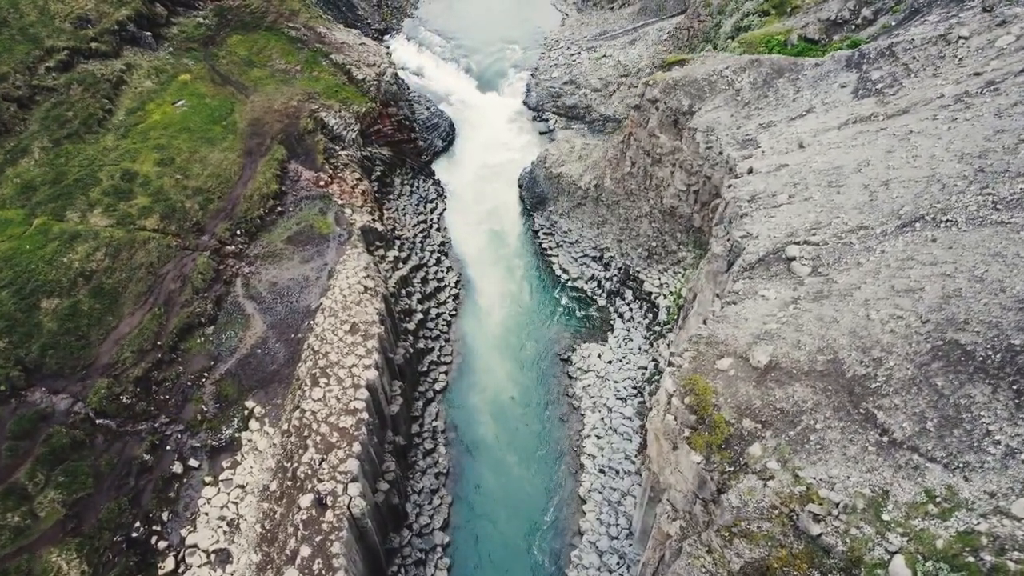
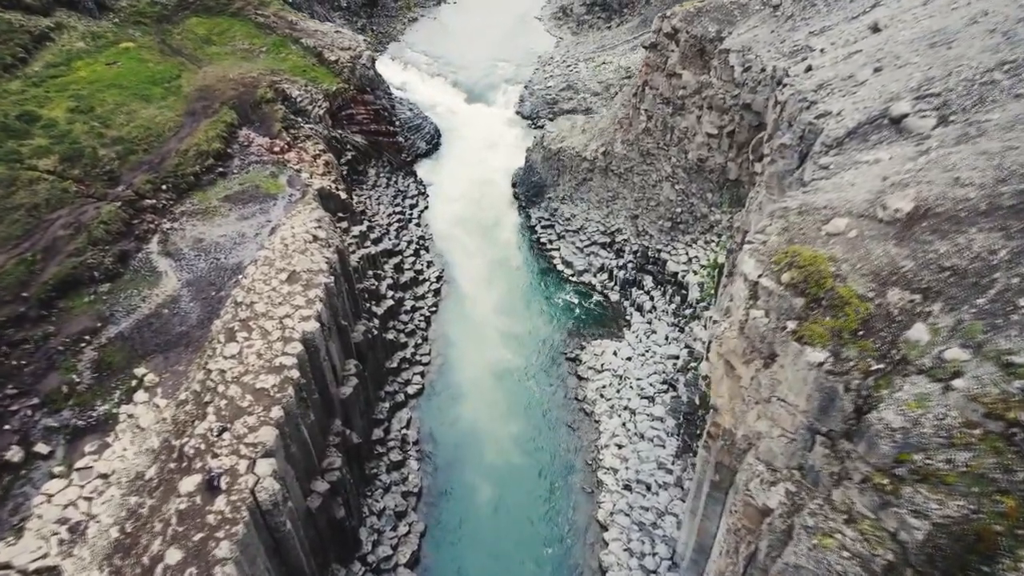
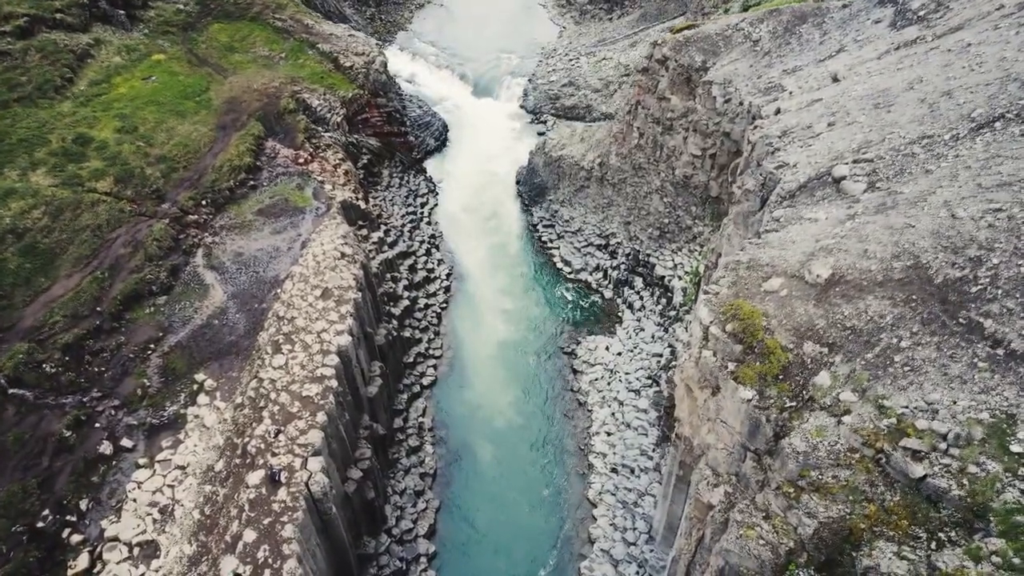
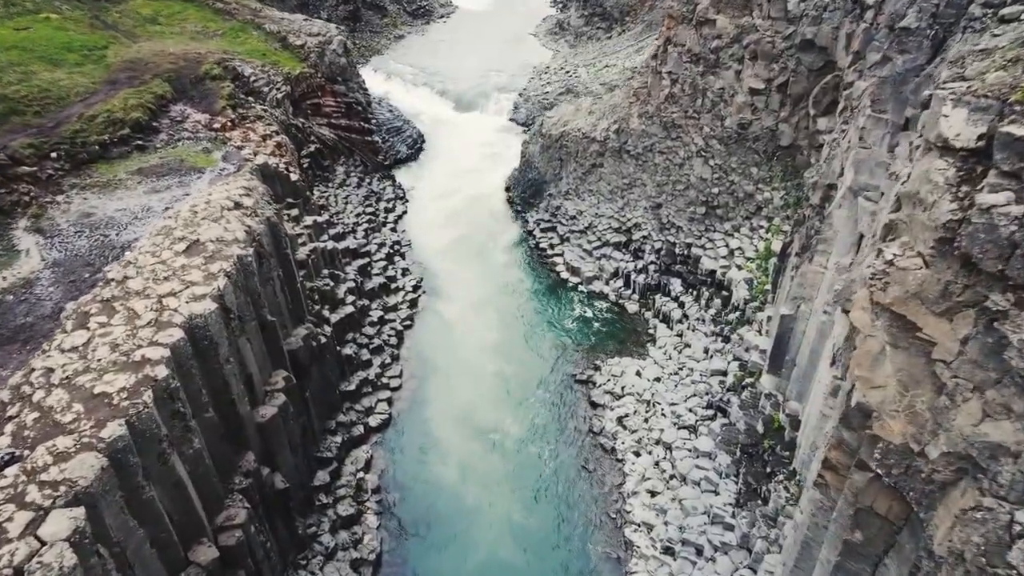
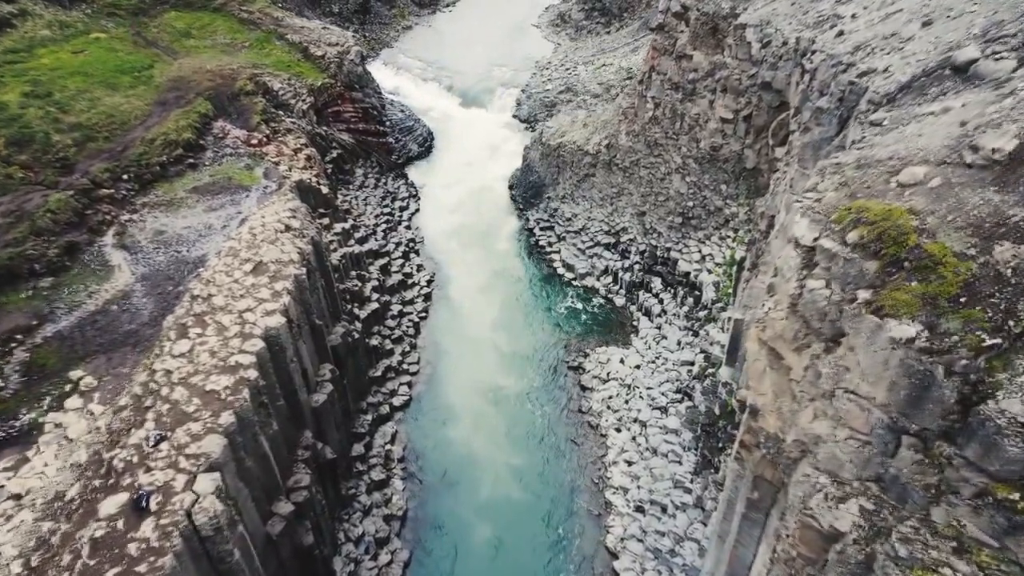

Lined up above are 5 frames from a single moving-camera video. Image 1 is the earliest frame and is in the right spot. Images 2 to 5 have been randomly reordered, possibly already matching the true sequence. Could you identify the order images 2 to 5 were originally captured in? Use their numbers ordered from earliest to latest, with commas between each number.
3, 2, 5, 4
